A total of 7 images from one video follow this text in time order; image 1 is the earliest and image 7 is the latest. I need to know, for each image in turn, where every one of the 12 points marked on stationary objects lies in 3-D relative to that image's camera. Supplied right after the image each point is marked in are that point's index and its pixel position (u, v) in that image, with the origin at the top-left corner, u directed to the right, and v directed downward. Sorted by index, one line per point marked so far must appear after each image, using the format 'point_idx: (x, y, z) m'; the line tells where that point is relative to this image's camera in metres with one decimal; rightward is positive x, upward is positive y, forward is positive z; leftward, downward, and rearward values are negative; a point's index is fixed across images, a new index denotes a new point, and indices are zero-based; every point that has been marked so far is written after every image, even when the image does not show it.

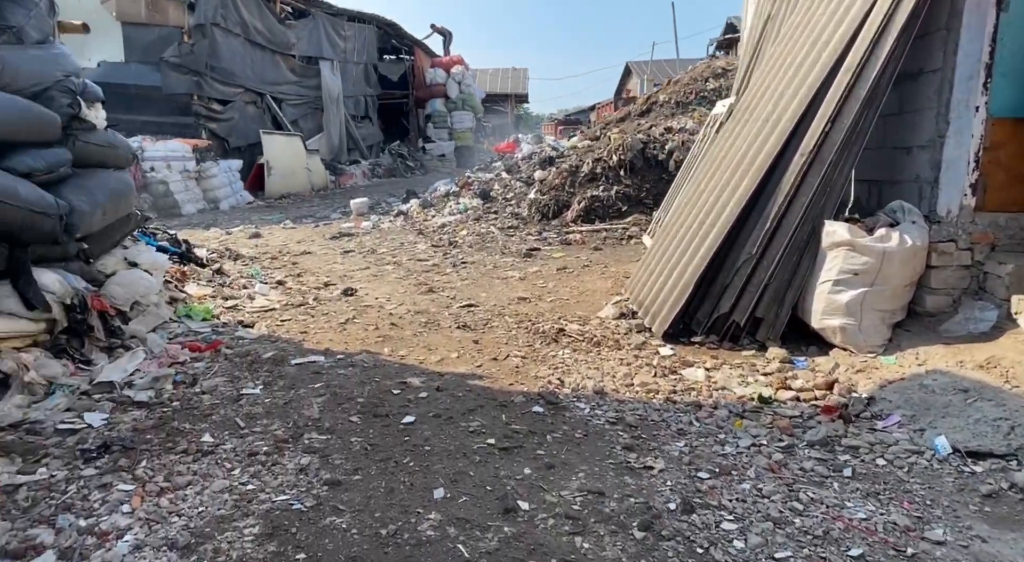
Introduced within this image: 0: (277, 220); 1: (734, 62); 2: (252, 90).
0: (-3.0, +0.8, +8.4) m
1: (+2.5, +2.5, +7.5) m
2: (-4.7, +3.4, +11.8) m
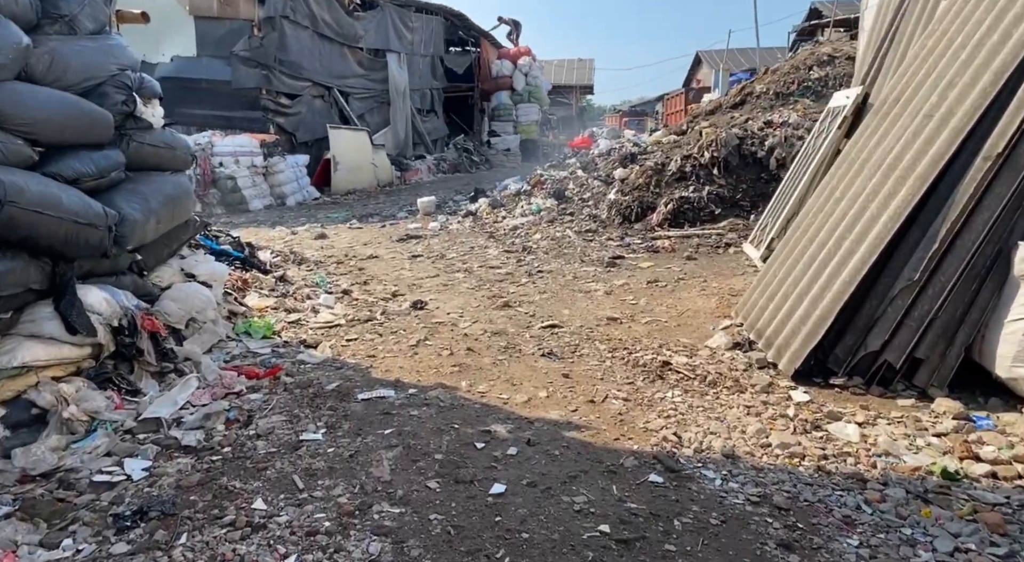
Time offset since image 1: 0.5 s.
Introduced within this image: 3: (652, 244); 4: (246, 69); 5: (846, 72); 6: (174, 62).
0: (-2.1, +0.8, +8.1) m
1: (+3.3, +2.4, +6.7) m
2: (-3.4, +3.5, +11.6) m
3: (+1.1, +0.3, +5.4) m
4: (-4.1, +3.3, +10.2) m
5: (+3.1, +2.0, +6.3) m
6: (-5.1, +3.3, +10.1) m
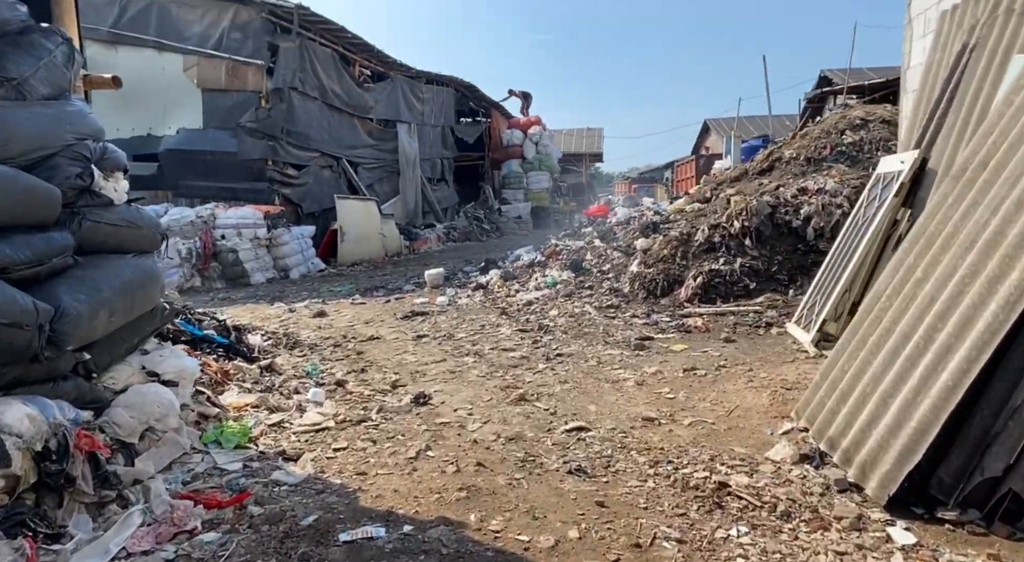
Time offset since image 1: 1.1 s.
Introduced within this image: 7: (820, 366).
0: (-1.9, -0.1, +7.7) m
1: (+3.4, +1.6, +6.3) m
2: (-3.2, +2.2, +11.4) m
3: (+1.2, -0.3, +4.8) m
4: (-3.9, +2.1, +10.0) m
5: (+3.3, +1.3, +5.9) m
6: (-5.0, +2.2, +9.9) m
7: (+1.7, -0.5, +3.6) m
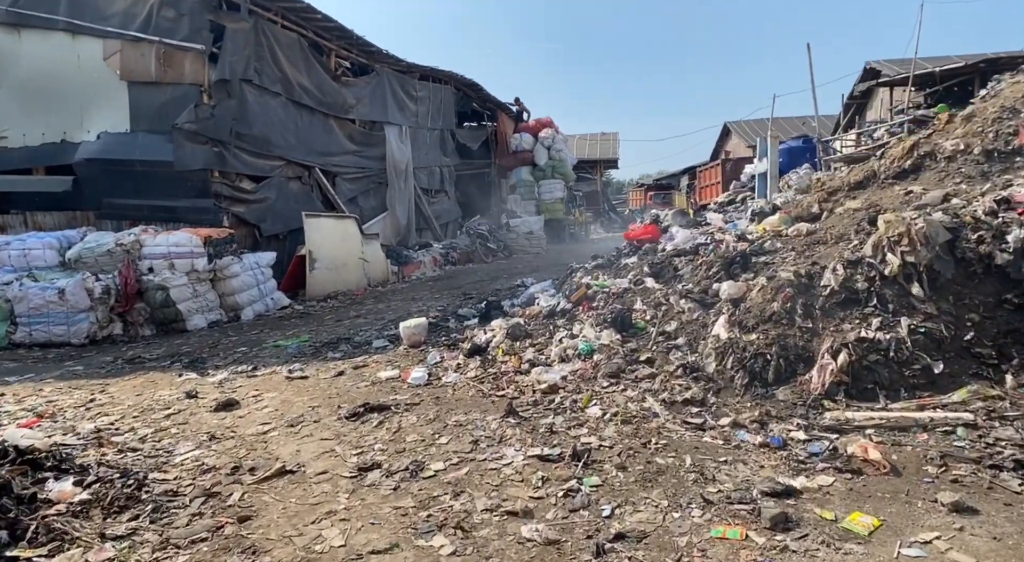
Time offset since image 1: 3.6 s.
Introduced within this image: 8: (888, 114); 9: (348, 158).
0: (-1.8, -0.6, +5.6) m
1: (+3.5, +1.3, +4.1) m
2: (-3.1, +1.7, +9.4) m
3: (+1.3, -0.7, +2.7) m
4: (-3.8, +1.6, +7.9) m
5: (+3.3, +0.9, +3.7) m
6: (-4.9, +1.7, +7.9) m
7: (+1.7, -0.8, +1.5) m
8: (+9.1, +4.0, +16.0) m
9: (-2.6, +2.0, +10.6) m
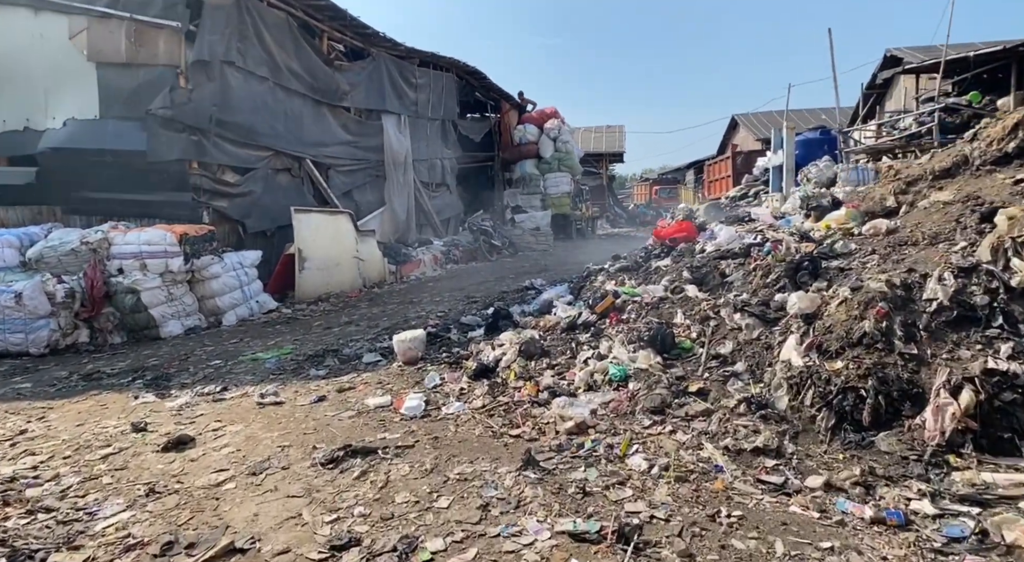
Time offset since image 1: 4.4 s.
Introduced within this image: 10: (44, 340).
0: (-1.7, -0.6, +4.8) m
1: (+3.6, +1.2, +3.4) m
2: (-3.0, +1.7, +8.6) m
3: (+1.4, -0.7, +1.9) m
4: (-3.7, +1.6, +7.2) m
5: (+3.4, +0.9, +2.9) m
6: (-4.8, +1.7, +7.1) m
7: (+1.8, -0.9, +0.7) m
8: (+9.2, +4.1, +15.2) m
9: (-2.5, +2.0, +9.9) m
10: (-4.5, -0.6, +6.4) m
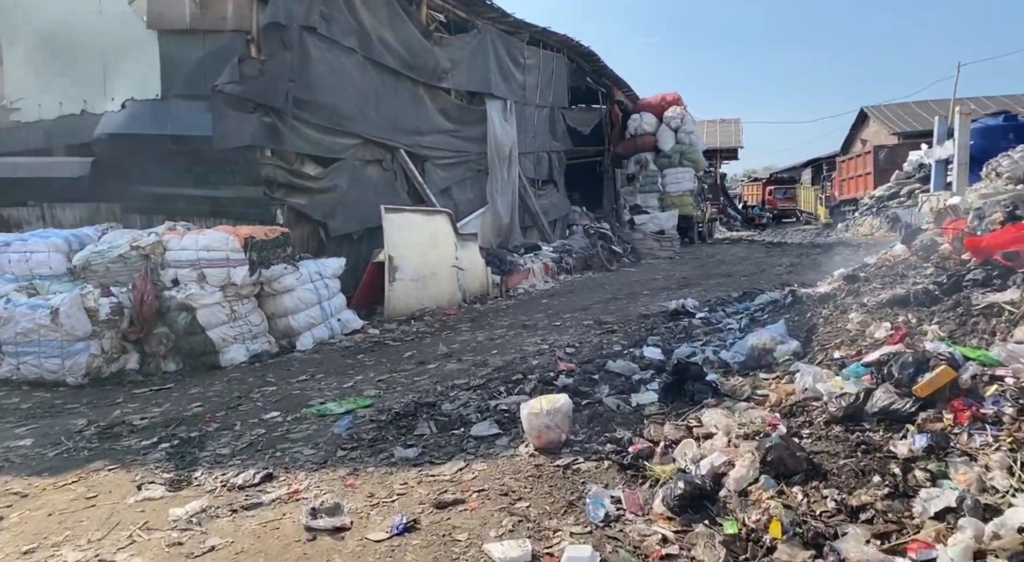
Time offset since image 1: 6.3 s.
0: (-0.8, -0.8, +3.3) m
1: (+4.2, +1.0, +1.1) m
2: (-1.5, +1.5, +7.2) m
3: (+1.8, -0.9, 0.0) m
4: (-2.5, +1.5, +5.9) m
5: (+4.0, +0.7, +0.7) m
6: (-3.5, +1.6, +6.0) m
7: (+2.1, -1.1, -1.3) m
8: (+11.4, +3.7, +12.1) m
9: (-0.9, +1.8, +8.4) m
10: (-3.4, -0.7, +5.2) m
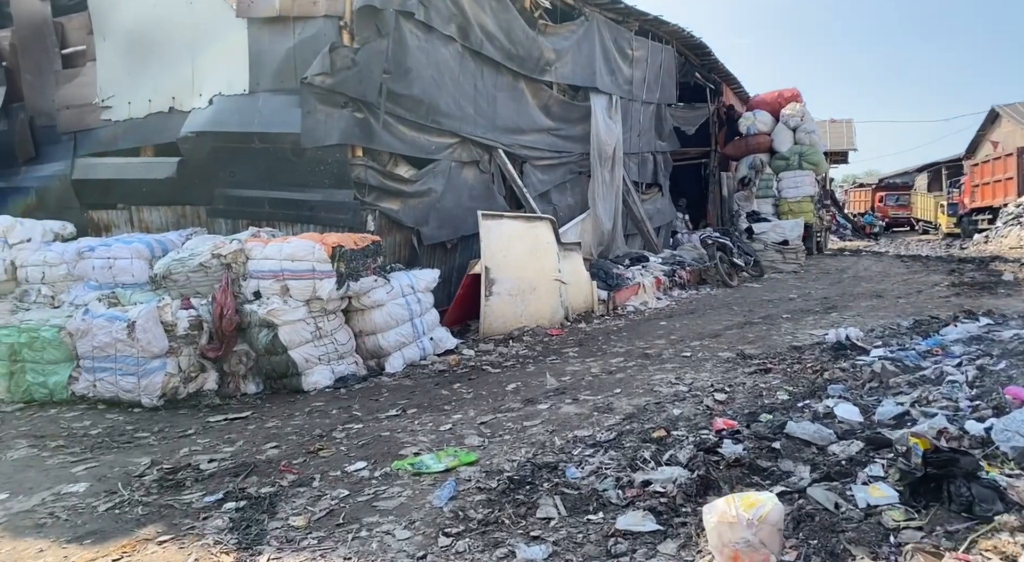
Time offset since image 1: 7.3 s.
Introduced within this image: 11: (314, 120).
0: (-0.2, -0.9, +2.5) m
1: (+4.6, +0.8, -0.2) m
2: (-0.4, +1.4, +6.5) m
3: (+2.0, -1.1, -1.1) m
4: (-1.5, +1.4, +5.4) m
5: (+4.3, +0.5, -0.6) m
6: (-2.5, +1.5, +5.5) m
7: (+2.1, -1.2, -2.4) m
8: (+13.1, +3.3, +9.8) m
9: (+0.4, +1.7, +7.6) m
10: (-2.5, -0.8, +4.7) m
11: (-1.6, +1.3, +5.4) m
